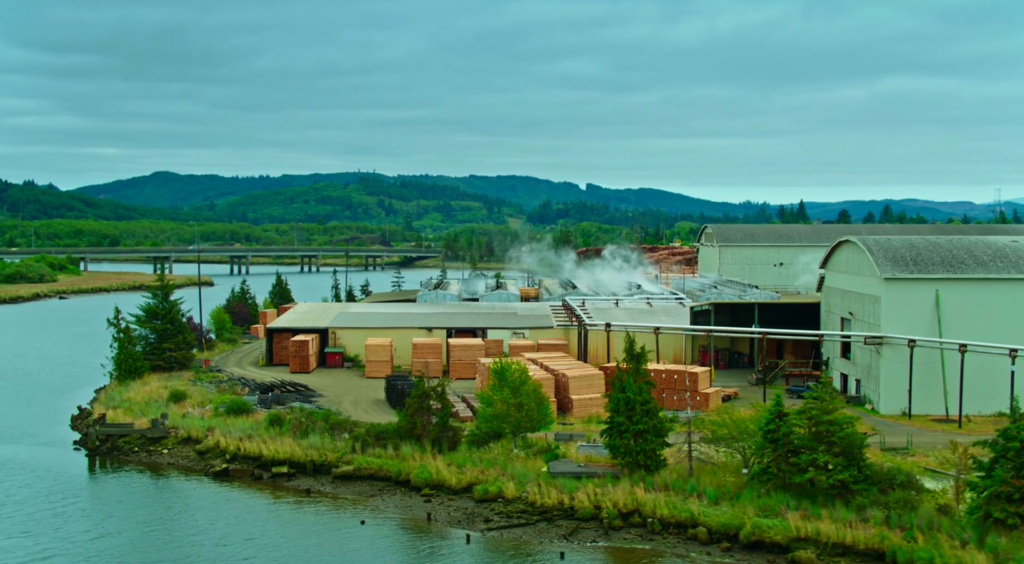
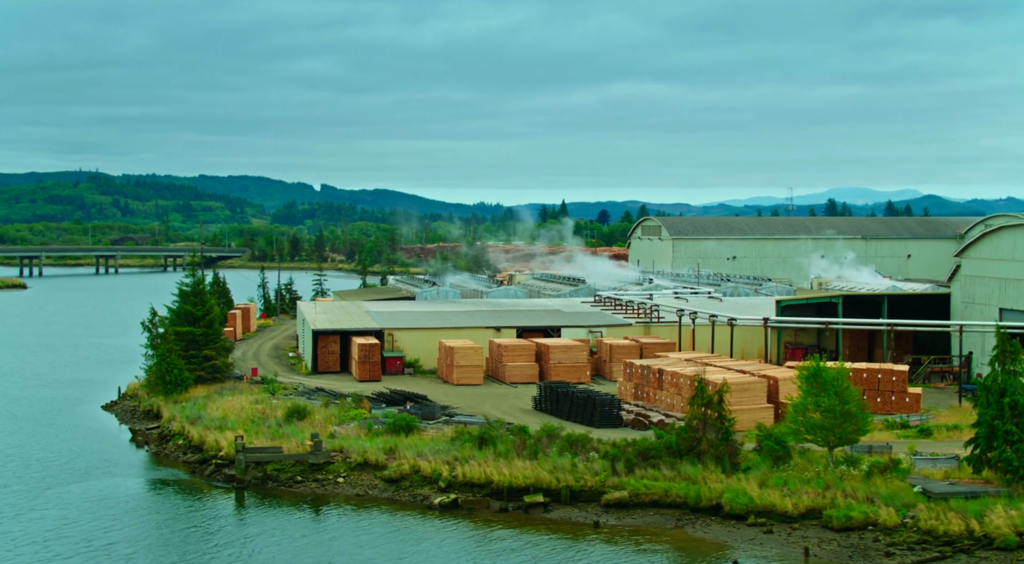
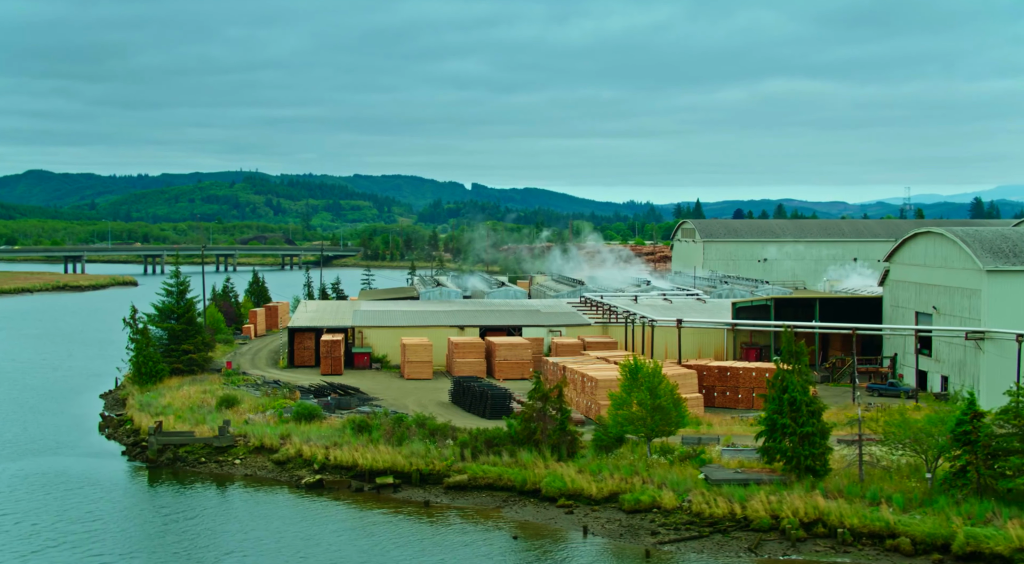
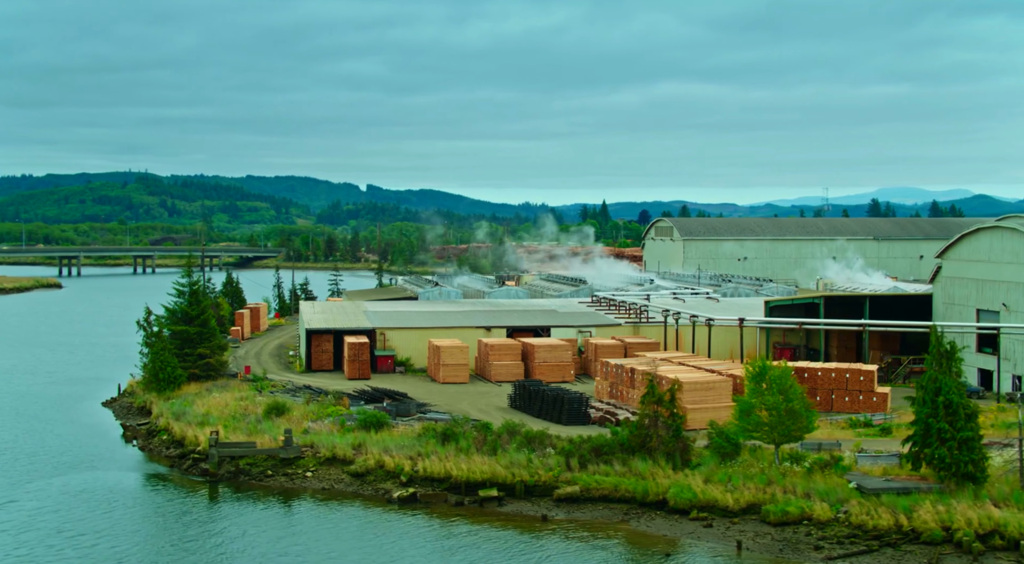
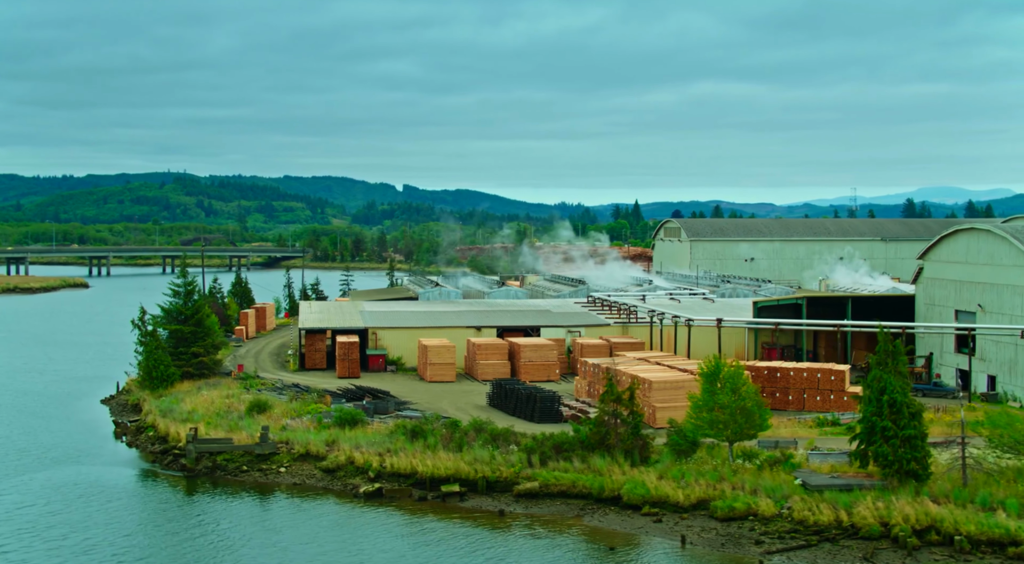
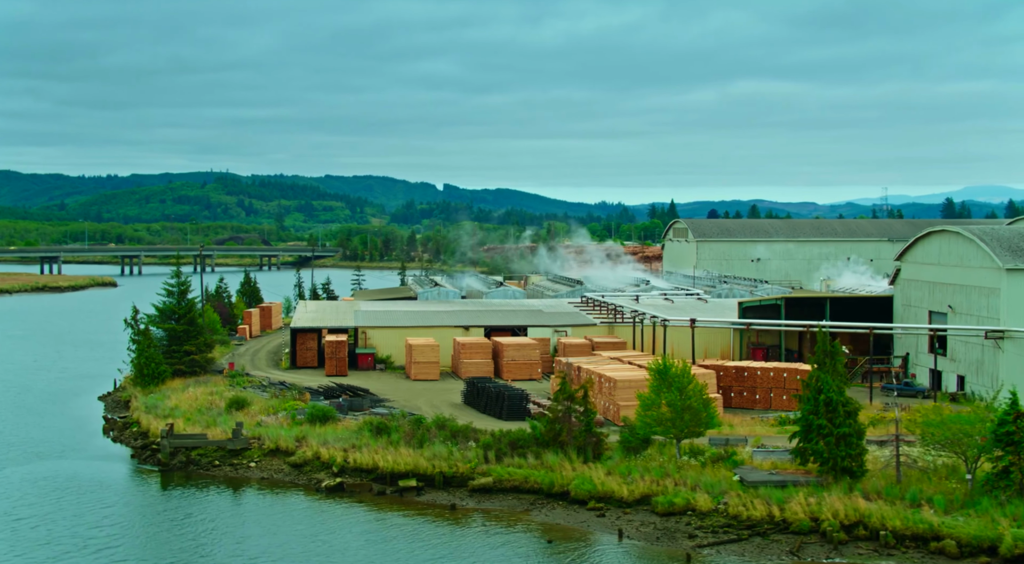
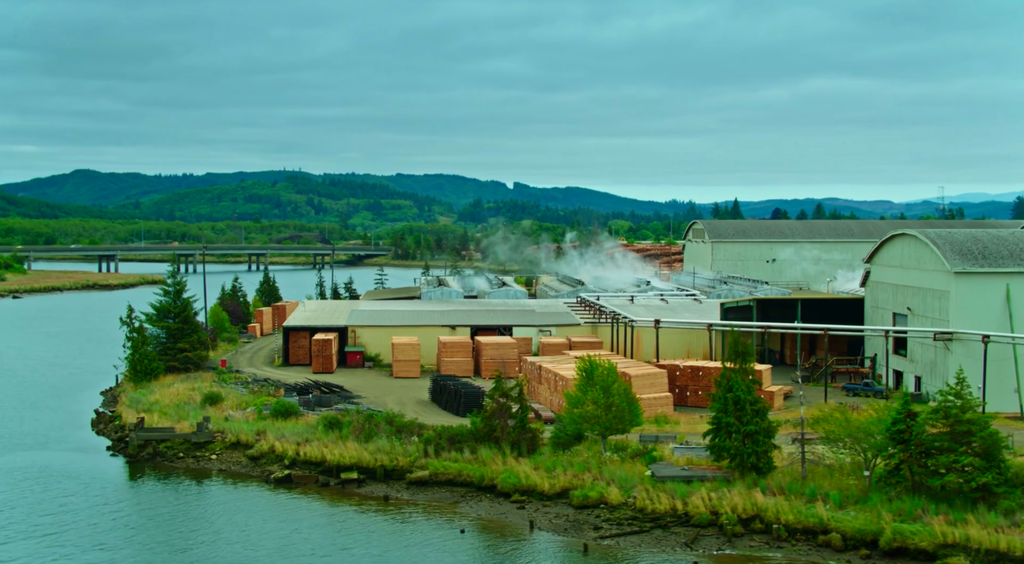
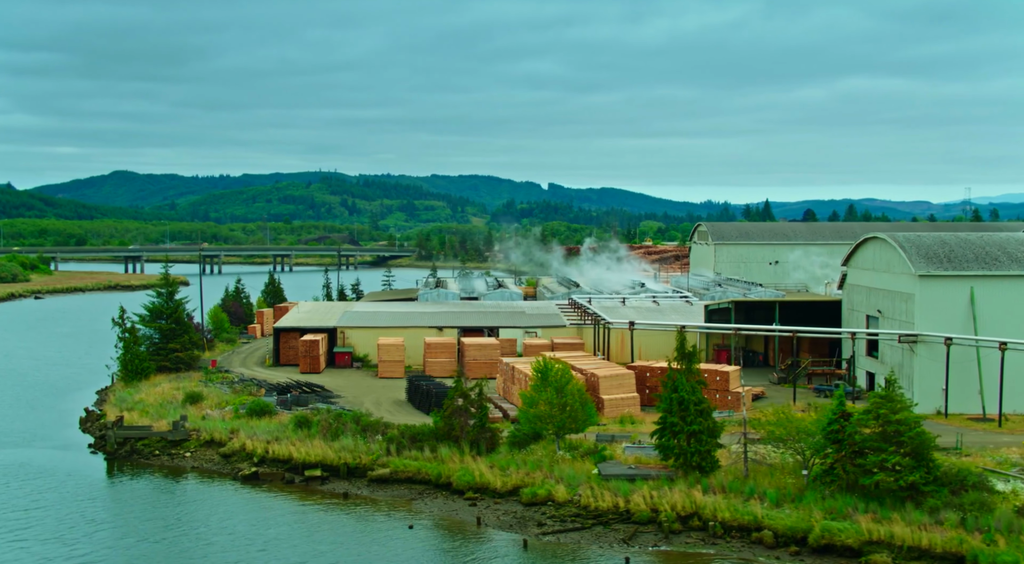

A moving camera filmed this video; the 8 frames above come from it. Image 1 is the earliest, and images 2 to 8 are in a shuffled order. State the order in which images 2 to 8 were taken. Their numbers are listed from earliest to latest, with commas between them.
8, 7, 3, 6, 5, 4, 2
